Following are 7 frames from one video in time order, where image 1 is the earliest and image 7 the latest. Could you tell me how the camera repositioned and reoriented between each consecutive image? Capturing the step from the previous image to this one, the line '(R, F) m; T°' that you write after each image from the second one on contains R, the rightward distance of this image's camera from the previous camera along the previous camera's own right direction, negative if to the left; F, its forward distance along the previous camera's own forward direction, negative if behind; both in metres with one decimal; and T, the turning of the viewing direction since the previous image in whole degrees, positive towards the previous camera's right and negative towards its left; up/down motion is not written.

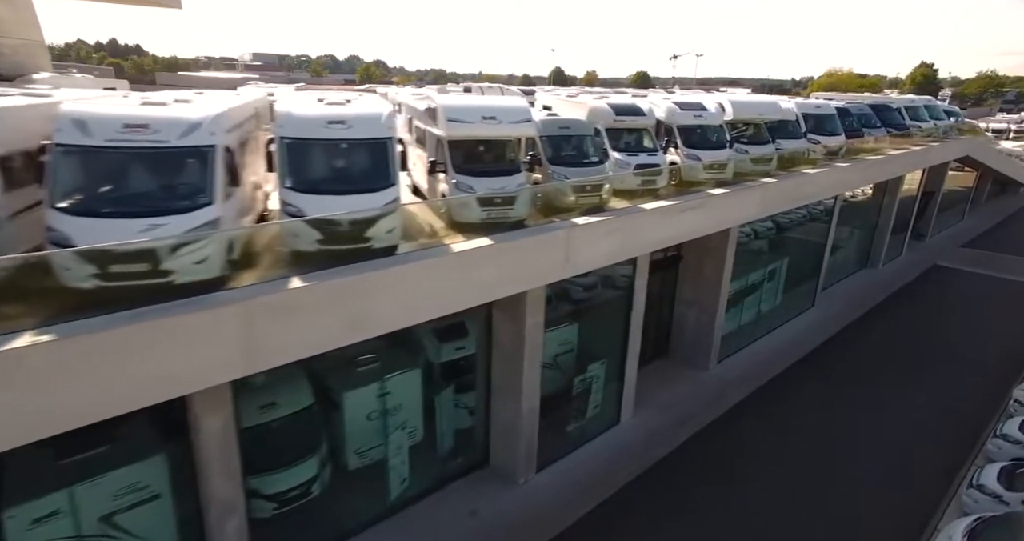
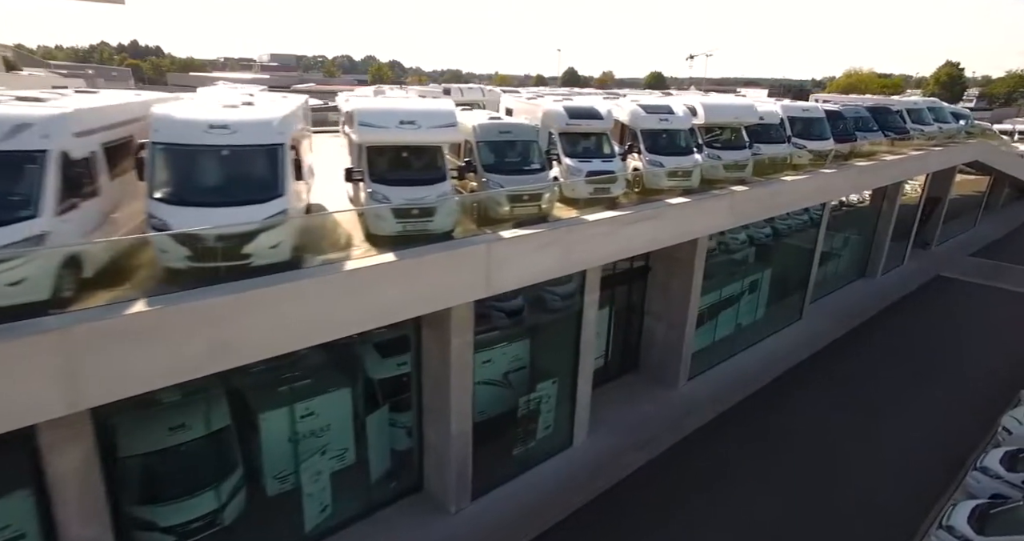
(+1.4, +0.7) m; -2°
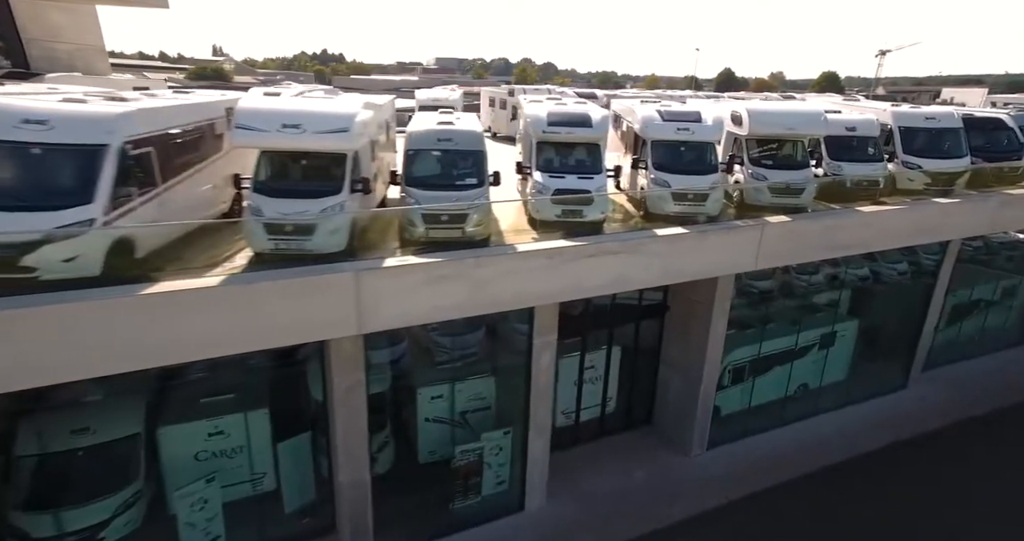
(+3.1, +1.9) m; -14°
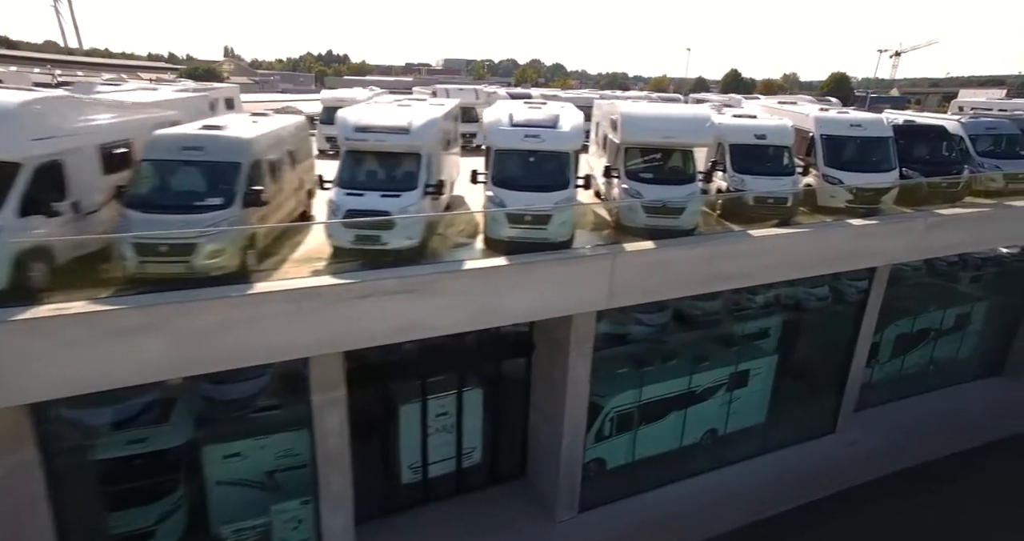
(+2.9, +1.7) m; -1°
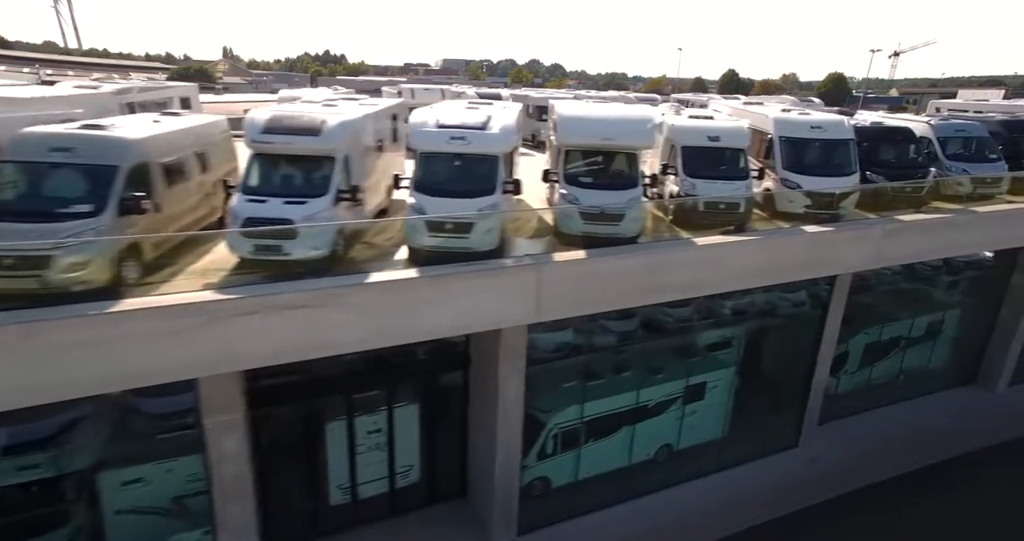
(+1.0, +0.5) m; 0°
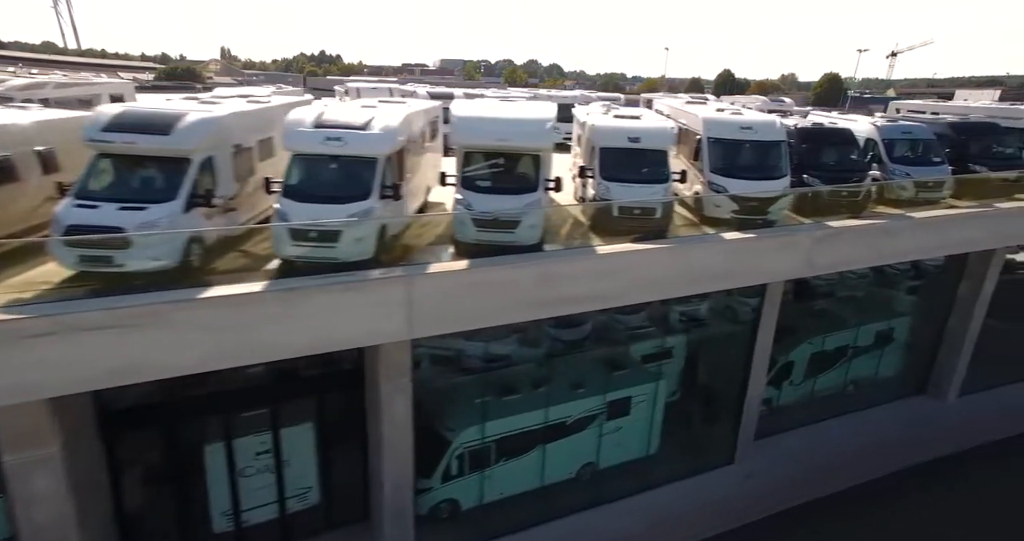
(+1.5, +0.6) m; 0°
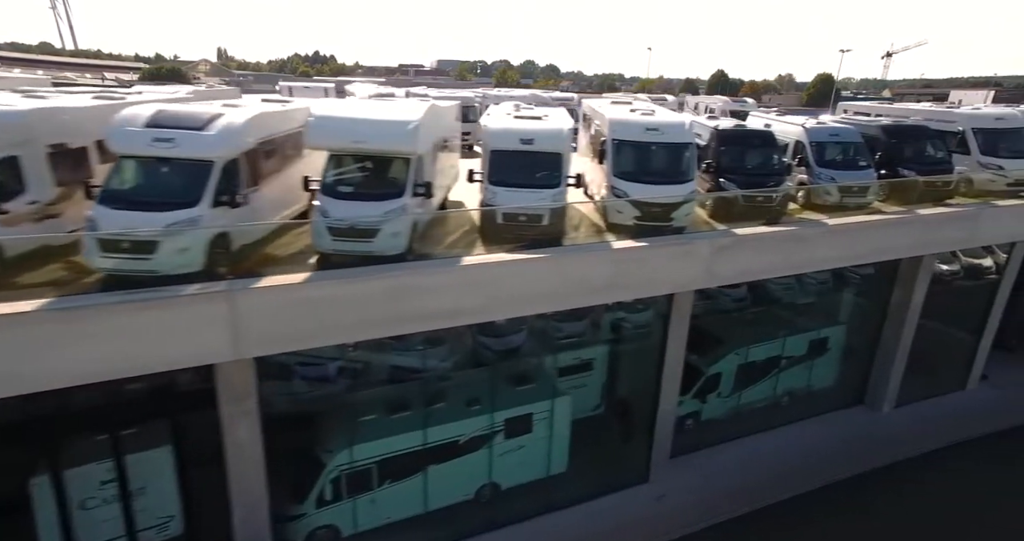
(+1.8, +0.6) m; 0°
